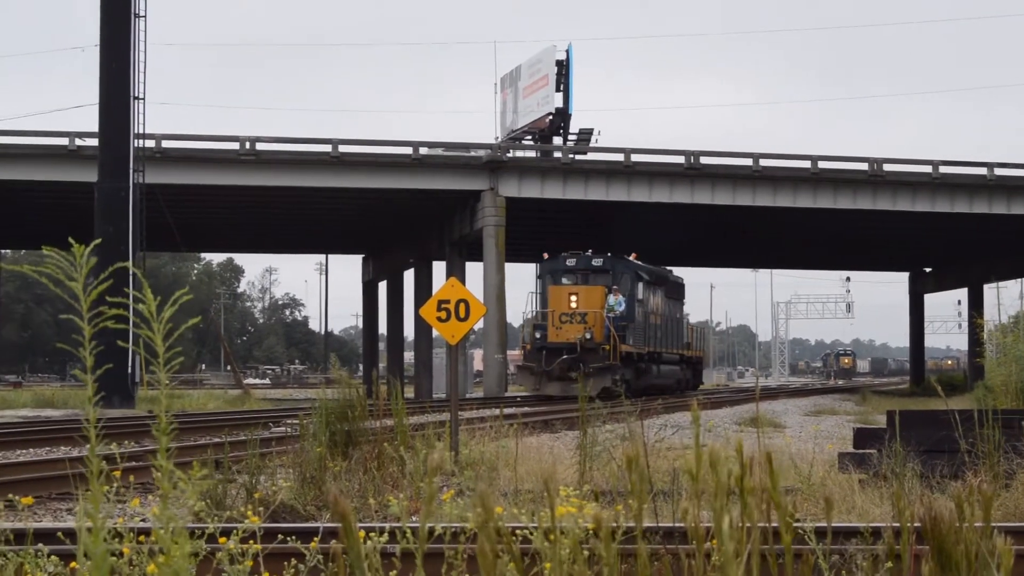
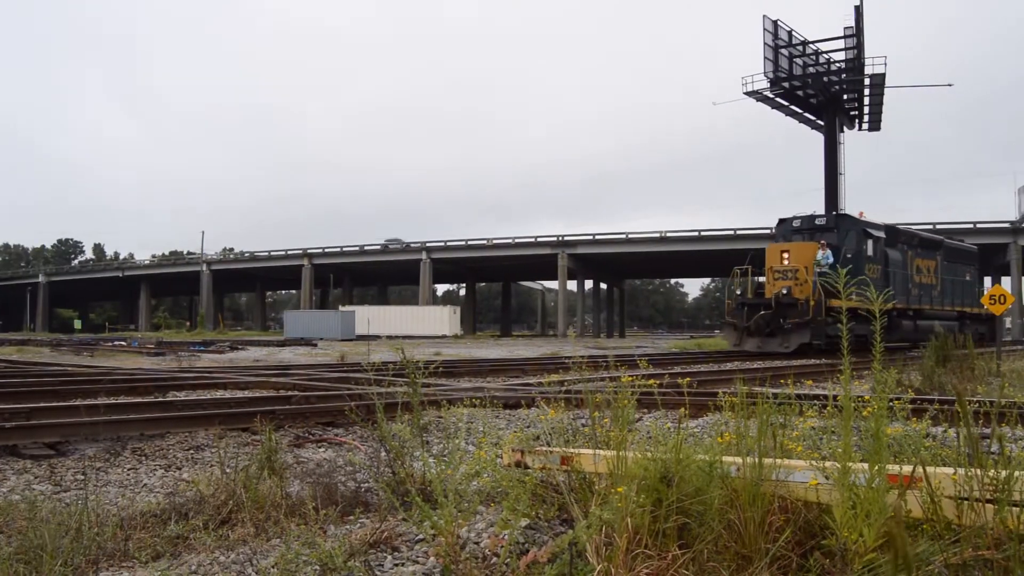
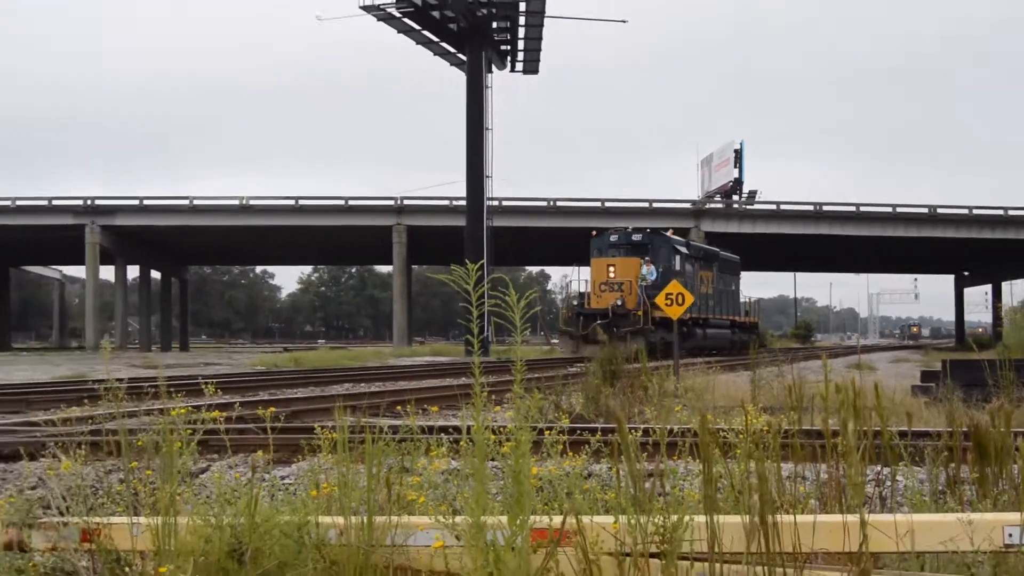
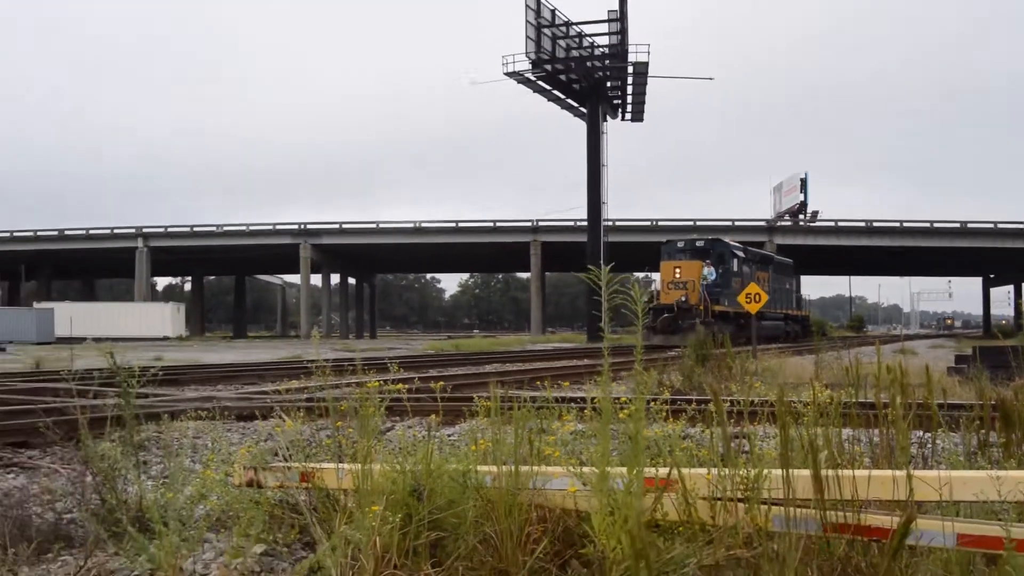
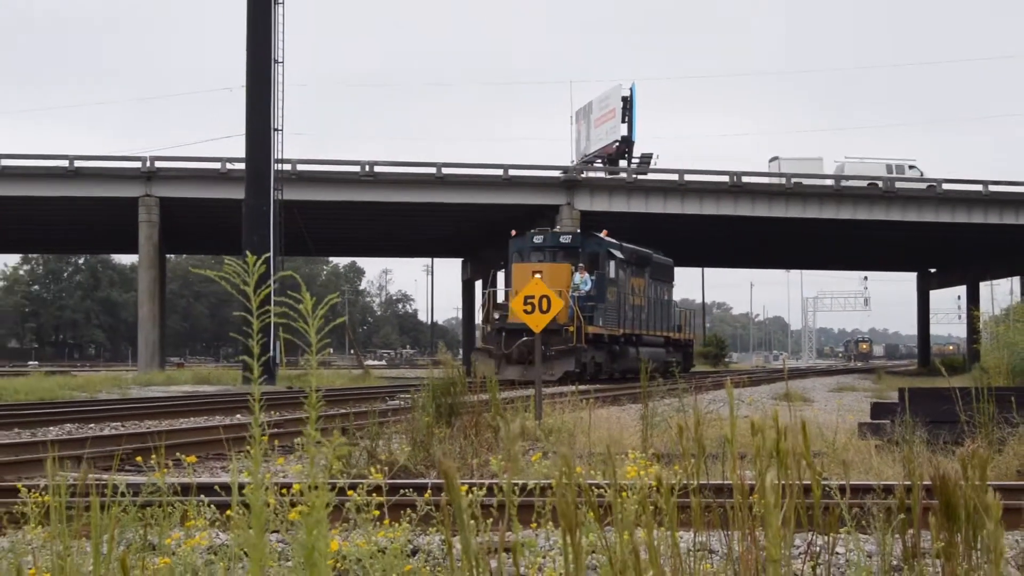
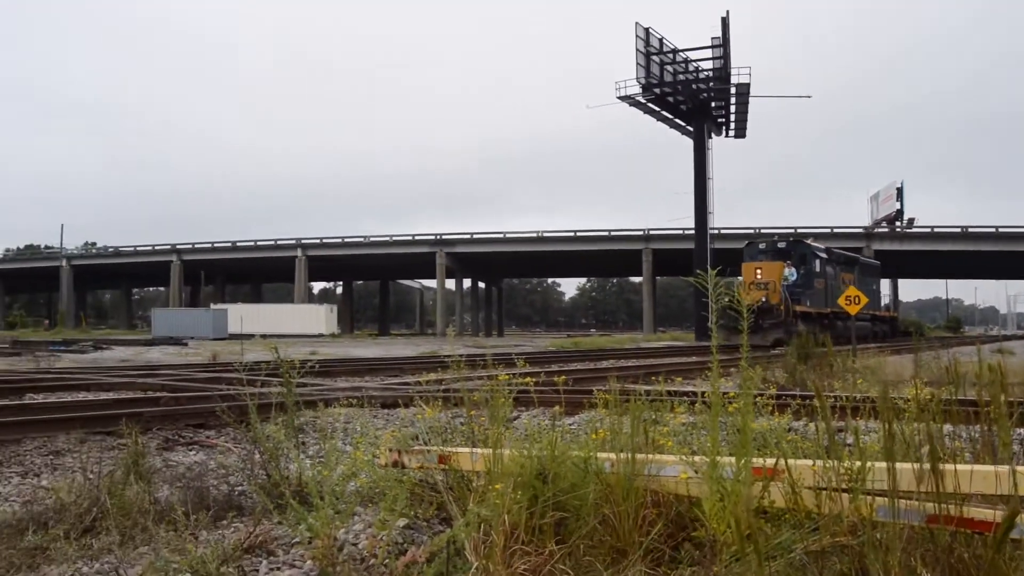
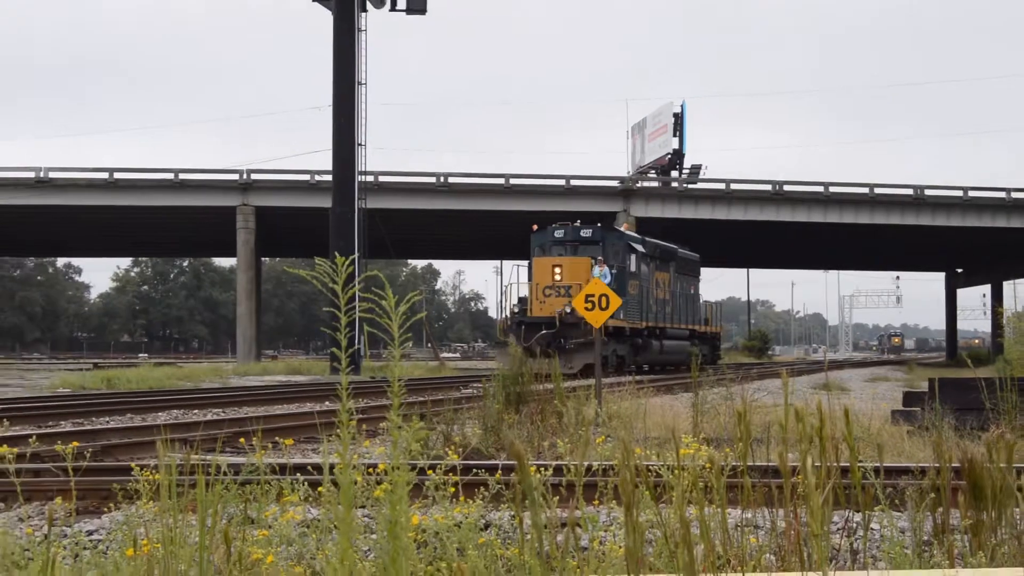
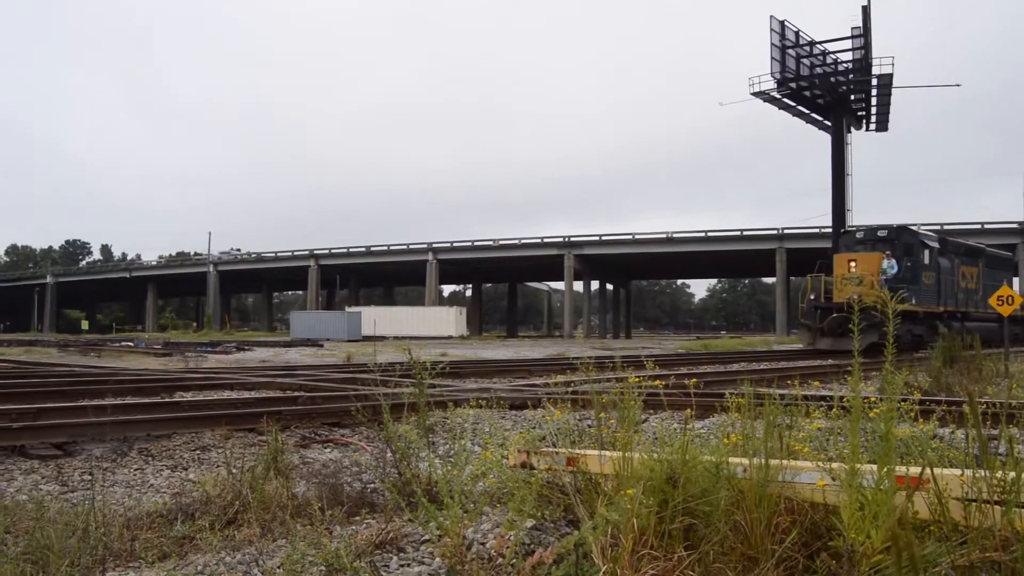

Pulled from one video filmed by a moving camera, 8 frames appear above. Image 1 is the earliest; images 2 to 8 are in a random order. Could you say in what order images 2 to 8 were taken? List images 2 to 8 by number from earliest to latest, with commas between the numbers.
5, 7, 3, 4, 6, 8, 2
